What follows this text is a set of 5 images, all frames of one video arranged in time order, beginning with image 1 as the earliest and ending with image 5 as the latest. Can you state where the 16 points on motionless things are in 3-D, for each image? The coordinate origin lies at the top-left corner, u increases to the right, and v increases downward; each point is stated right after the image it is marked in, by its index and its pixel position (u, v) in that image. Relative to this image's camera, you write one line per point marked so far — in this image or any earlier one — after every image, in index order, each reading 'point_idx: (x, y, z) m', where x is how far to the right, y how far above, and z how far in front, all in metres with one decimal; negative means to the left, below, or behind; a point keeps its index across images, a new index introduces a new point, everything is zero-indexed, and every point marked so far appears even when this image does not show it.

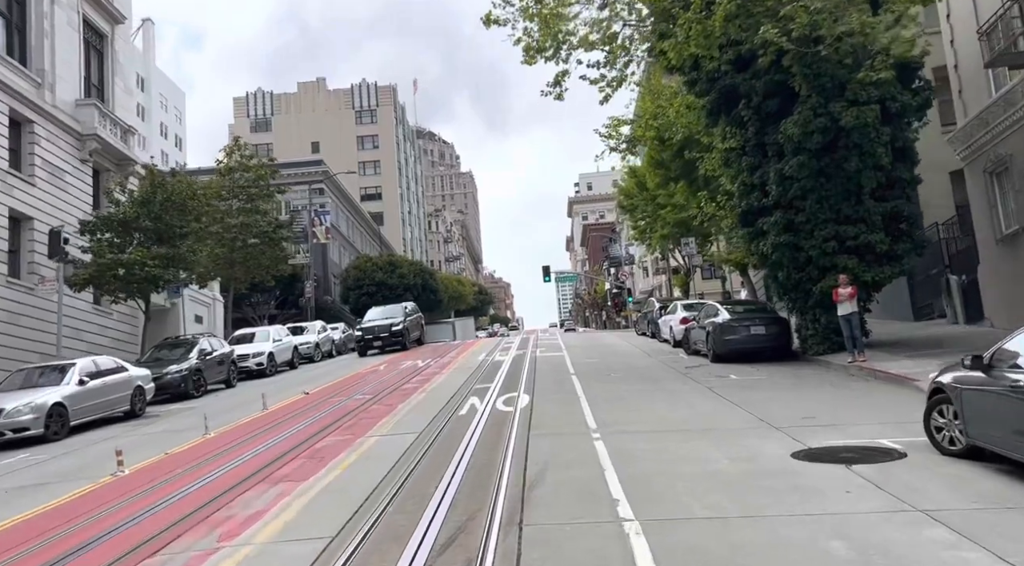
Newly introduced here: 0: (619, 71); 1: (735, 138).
0: (+2.9, +5.7, +18.6) m
1: (+5.7, +3.7, +17.7) m
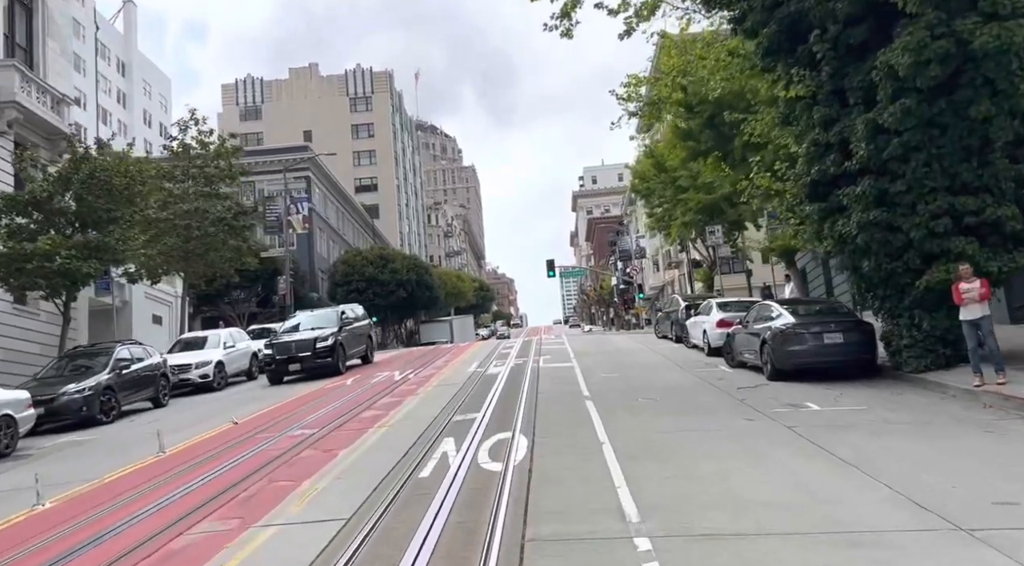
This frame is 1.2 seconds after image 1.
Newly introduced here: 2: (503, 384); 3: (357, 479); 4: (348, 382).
0: (+2.8, +5.9, +14.3) m
1: (+5.6, +3.9, +13.3) m
2: (-0.2, -2.4, +16.6) m
3: (-2.0, -2.5, +8.6) m
4: (-4.4, -2.7, +18.6) m
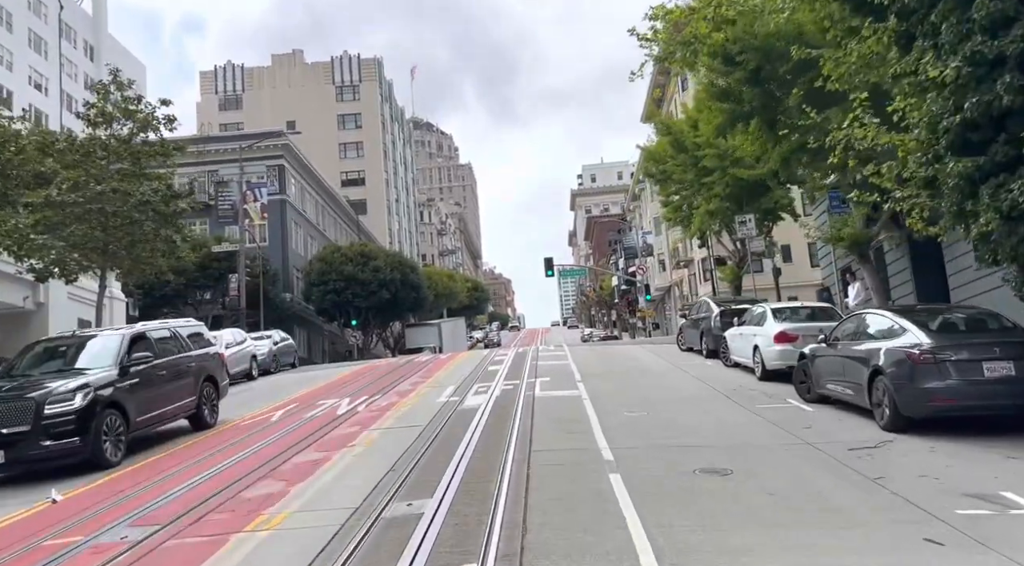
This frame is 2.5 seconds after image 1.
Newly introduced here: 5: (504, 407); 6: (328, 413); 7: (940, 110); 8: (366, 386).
0: (+2.5, +5.9, +9.4) m
1: (+5.3, +3.9, +8.4) m
2: (-0.5, -2.4, +11.7) m
3: (-2.2, -2.4, +3.7) m
4: (-4.7, -2.7, +13.7) m
5: (-0.2, -2.4, +13.2) m
6: (-3.7, -2.6, +13.8) m
7: (+5.5, +2.2, +8.8) m
8: (-3.9, -2.7, +18.4) m
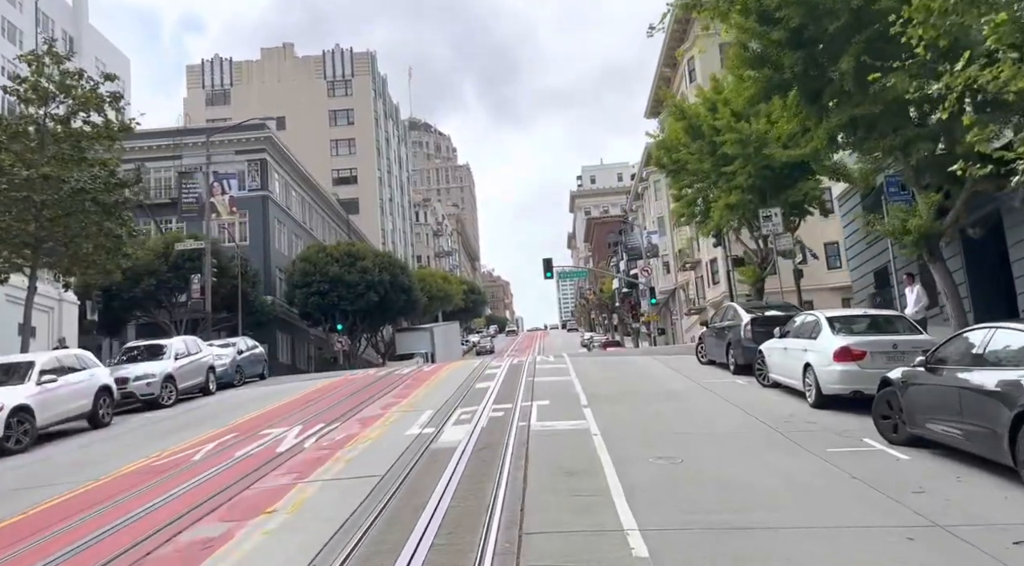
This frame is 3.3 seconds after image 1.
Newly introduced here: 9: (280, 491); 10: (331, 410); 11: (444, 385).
0: (+2.4, +5.9, +6.5) m
1: (+5.2, +3.9, +5.5) m
2: (-0.6, -2.4, +8.8) m
3: (-2.4, -2.4, +0.8) m
4: (-4.8, -2.7, +10.7) m
5: (-0.3, -2.4, +10.2) m
6: (-3.8, -2.6, +10.8) m
7: (+5.3, +2.2, +5.9) m
8: (-4.1, -2.7, +15.4) m
9: (-2.8, -2.5, +8.4) m
10: (-3.8, -2.7, +14.6) m
11: (-1.7, -2.6, +17.7) m
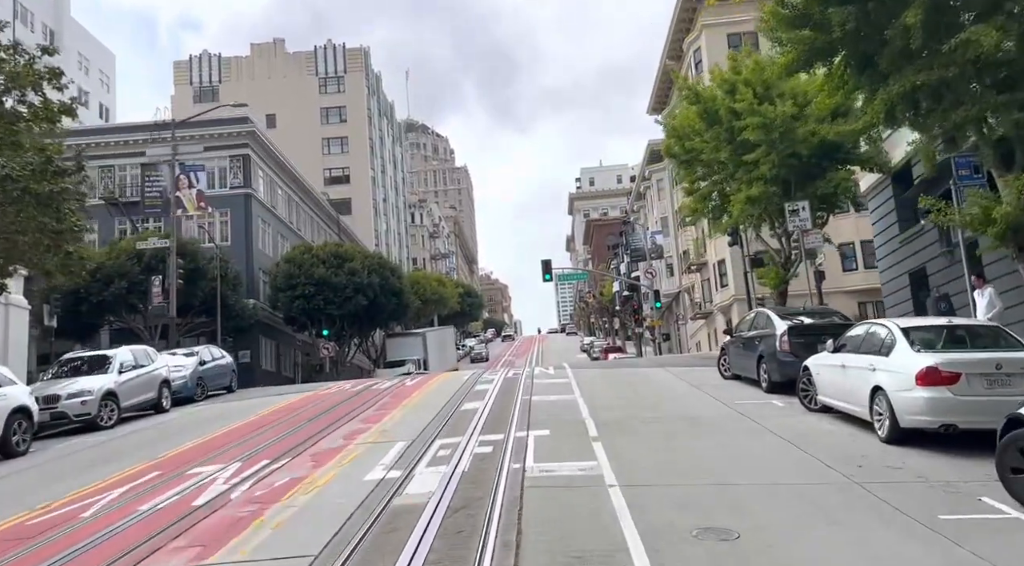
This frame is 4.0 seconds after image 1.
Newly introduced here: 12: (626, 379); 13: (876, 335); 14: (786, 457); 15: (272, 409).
0: (+2.3, +5.9, +4.0) m
1: (+5.1, +3.9, +3.0) m
2: (-0.8, -2.4, +6.3) m
3: (-2.5, -2.4, -1.7) m
4: (-5.0, -2.7, +8.2) m
5: (-0.5, -2.4, +7.7) m
6: (-4.0, -2.6, +8.3) m
7: (+5.2, +2.2, +3.5) m
8: (-4.2, -2.8, +12.9) m
9: (-2.9, -2.5, +5.9) m
10: (-4.0, -2.7, +12.1) m
11: (-1.9, -2.7, +15.2) m
12: (+2.9, -2.5, +17.7) m
13: (+5.1, -0.8, +9.9) m
14: (+3.4, -2.2, +8.5) m
15: (-6.0, -3.2, +17.3) m
